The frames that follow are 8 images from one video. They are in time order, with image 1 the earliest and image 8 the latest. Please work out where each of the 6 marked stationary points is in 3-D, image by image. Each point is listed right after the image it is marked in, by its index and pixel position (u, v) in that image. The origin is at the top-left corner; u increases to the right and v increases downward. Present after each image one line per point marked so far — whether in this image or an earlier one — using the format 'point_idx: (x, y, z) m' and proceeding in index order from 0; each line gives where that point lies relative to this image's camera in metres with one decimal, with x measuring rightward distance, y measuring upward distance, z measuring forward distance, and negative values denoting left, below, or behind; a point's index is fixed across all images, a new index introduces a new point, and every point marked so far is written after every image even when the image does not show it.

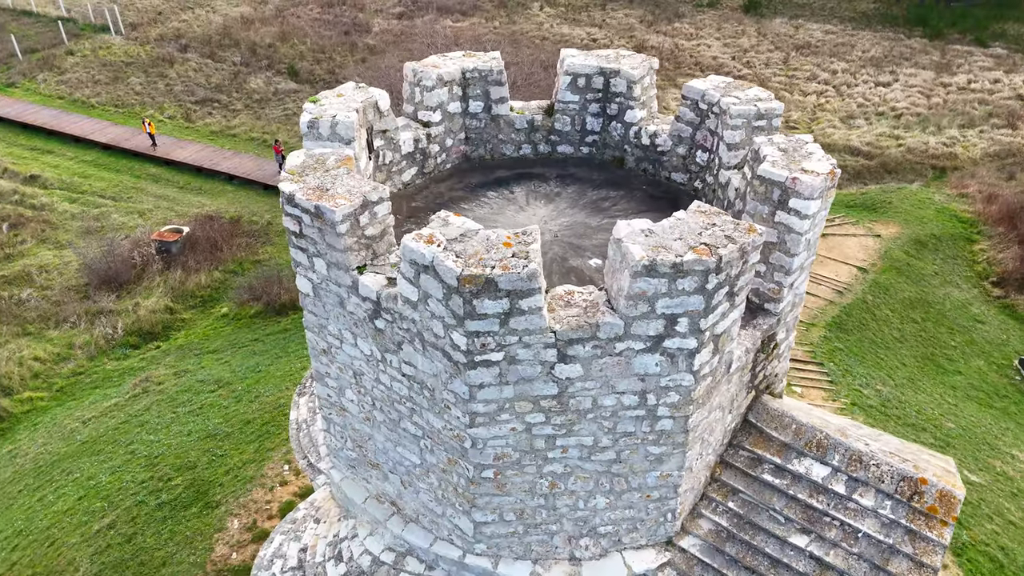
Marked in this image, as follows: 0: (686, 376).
0: (+1.0, -0.5, +4.0) m
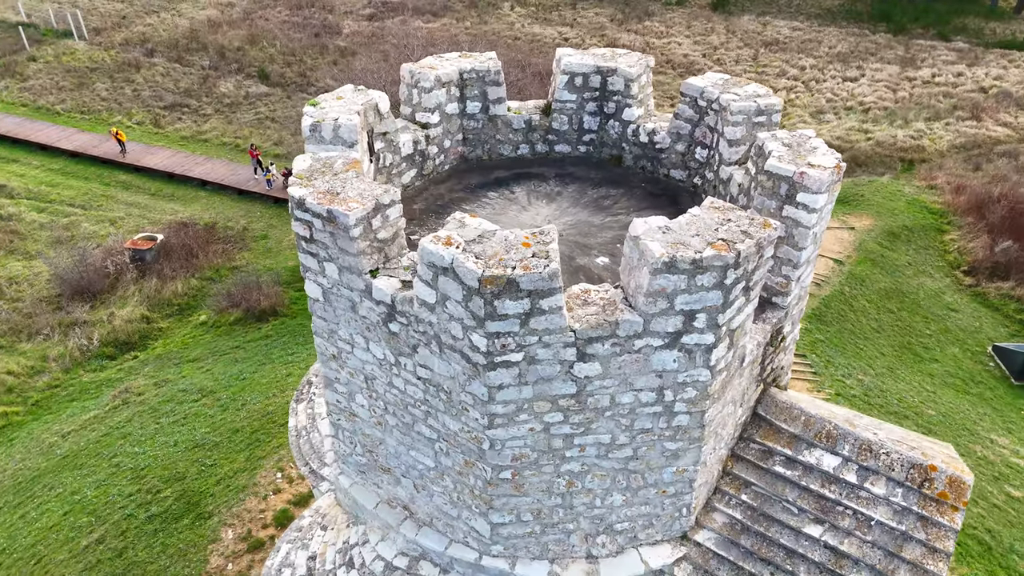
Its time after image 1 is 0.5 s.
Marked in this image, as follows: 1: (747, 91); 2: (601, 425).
0: (+1.1, -0.5, +4.0) m
1: (+2.0, +1.6, +5.5) m
2: (+0.6, -0.9, +4.1) m
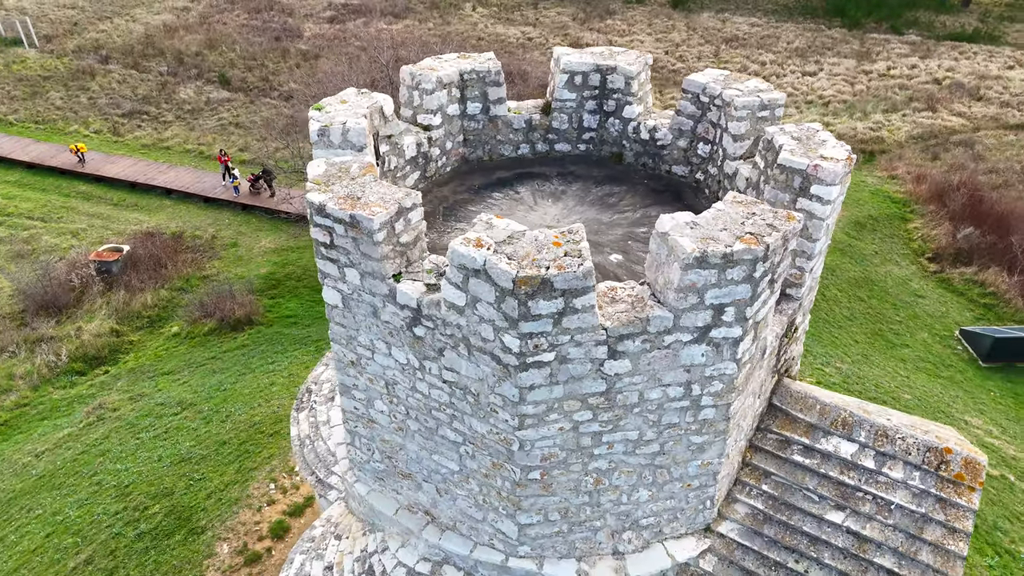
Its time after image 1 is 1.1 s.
0: (+1.3, -0.5, +4.0) m
1: (+2.0, +1.7, +5.6) m
2: (+0.7, -0.8, +4.2) m
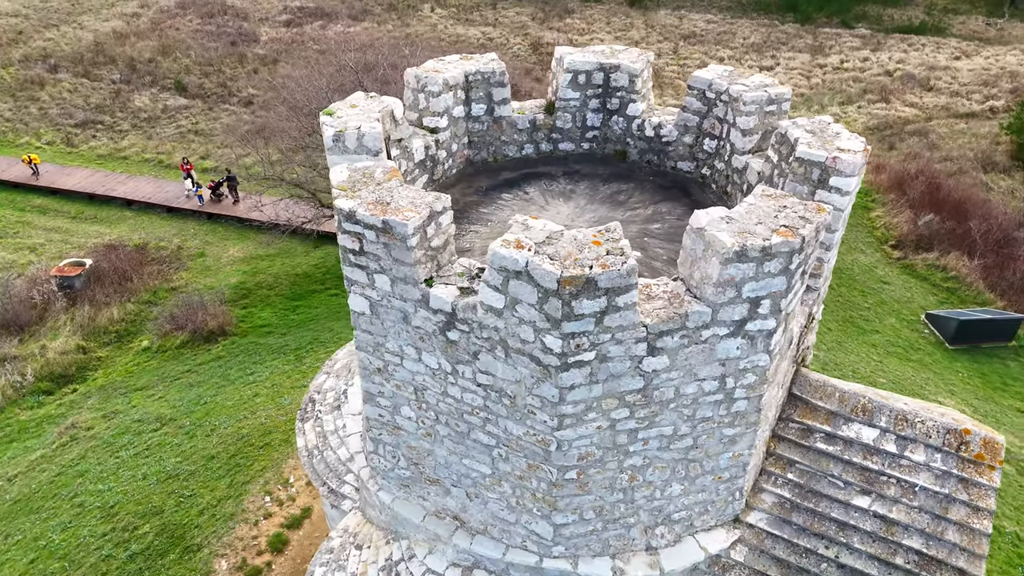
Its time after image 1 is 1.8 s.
0: (+1.5, -0.4, +4.1) m
1: (+2.1, +1.8, +5.7) m
2: (+1.0, -0.8, +4.2) m
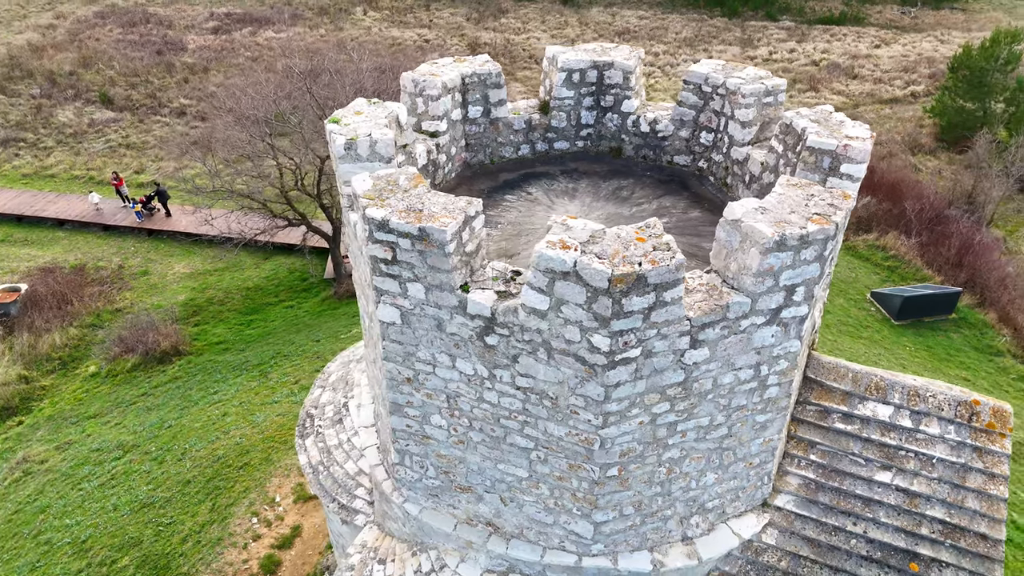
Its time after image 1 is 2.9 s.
0: (+1.8, -0.3, +4.2) m
1: (+2.1, +1.9, +5.8) m
2: (+1.2, -0.8, +4.2) m
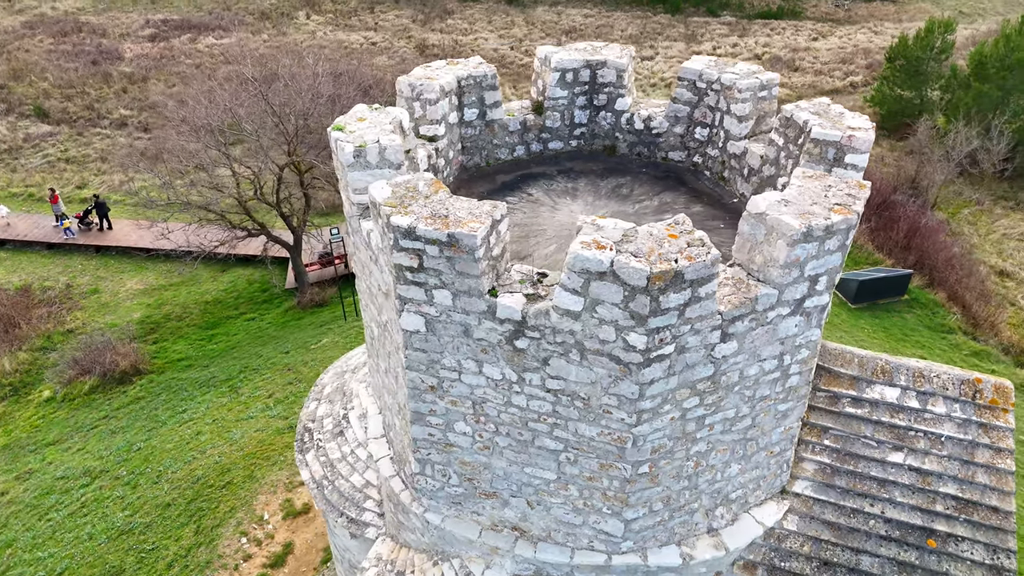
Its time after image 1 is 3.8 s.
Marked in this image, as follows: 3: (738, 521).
0: (+1.9, -0.3, +4.2) m
1: (+2.0, +1.9, +5.9) m
2: (+1.4, -0.7, +4.3) m
3: (+1.7, -1.7, +4.9) m
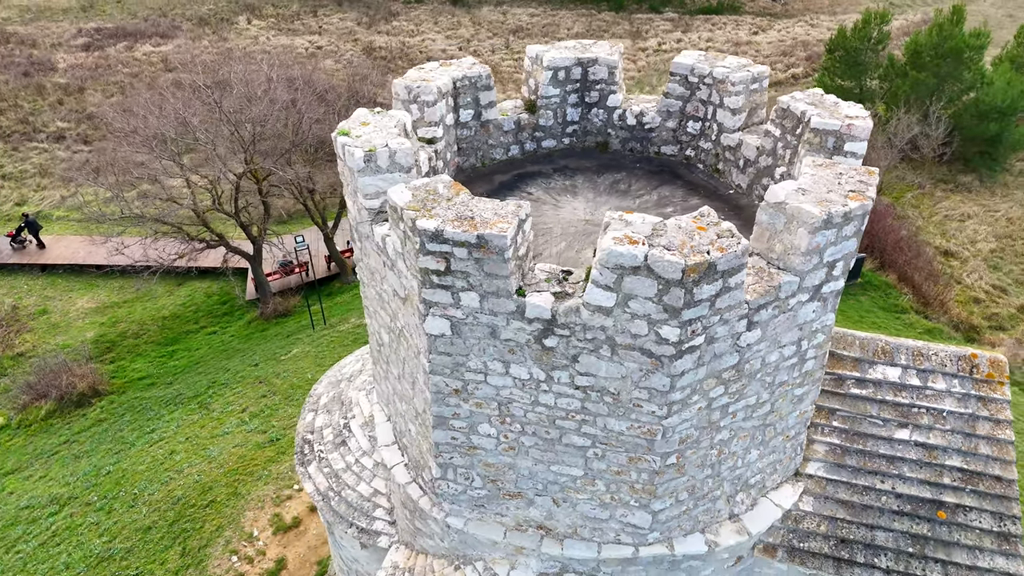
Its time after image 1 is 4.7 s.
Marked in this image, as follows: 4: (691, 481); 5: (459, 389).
0: (+2.1, -0.2, +4.3) m
1: (+2.0, +2.0, +6.0) m
2: (+1.6, -0.7, +4.4) m
3: (+1.9, -1.6, +5.0) m
4: (+1.2, -1.3, +4.6) m
5: (-0.4, -0.7, +4.4) m
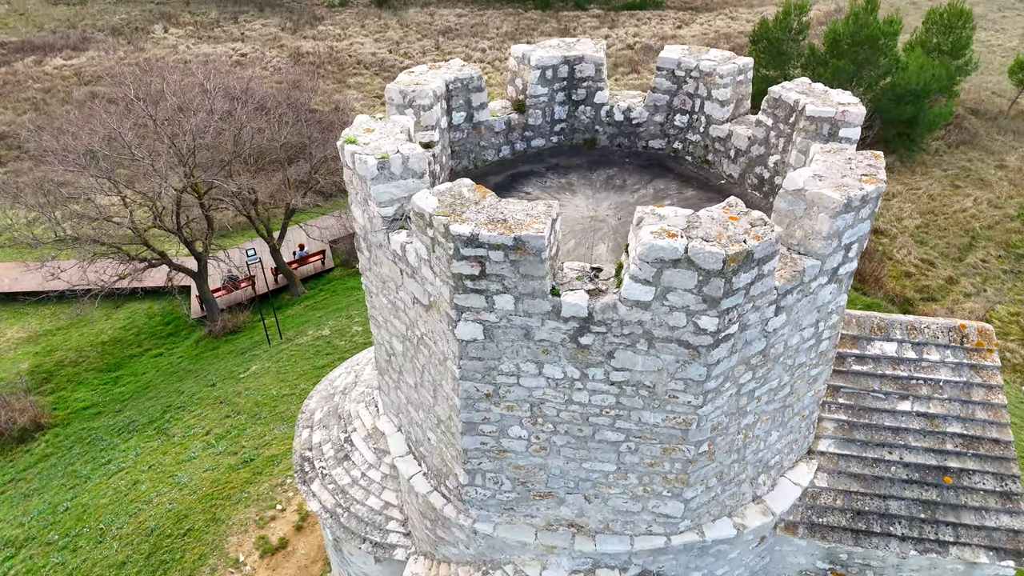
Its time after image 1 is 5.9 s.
0: (+2.3, -0.1, +4.5) m
1: (+1.9, +2.1, +6.1) m
2: (+1.8, -0.6, +4.5) m
3: (+2.1, -1.5, +5.1) m
4: (+1.5, -1.3, +4.7) m
5: (-0.2, -0.7, +4.4) m
